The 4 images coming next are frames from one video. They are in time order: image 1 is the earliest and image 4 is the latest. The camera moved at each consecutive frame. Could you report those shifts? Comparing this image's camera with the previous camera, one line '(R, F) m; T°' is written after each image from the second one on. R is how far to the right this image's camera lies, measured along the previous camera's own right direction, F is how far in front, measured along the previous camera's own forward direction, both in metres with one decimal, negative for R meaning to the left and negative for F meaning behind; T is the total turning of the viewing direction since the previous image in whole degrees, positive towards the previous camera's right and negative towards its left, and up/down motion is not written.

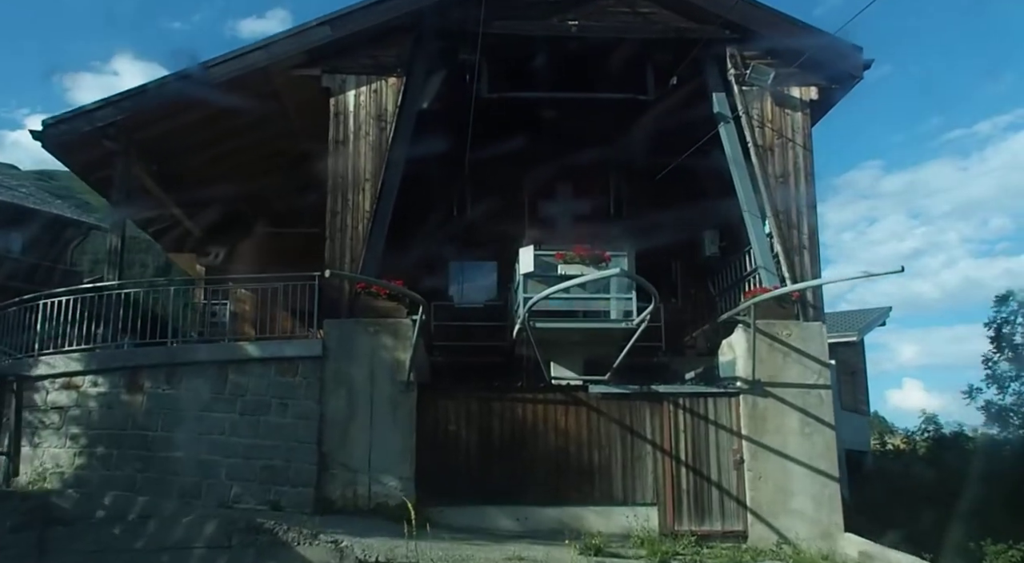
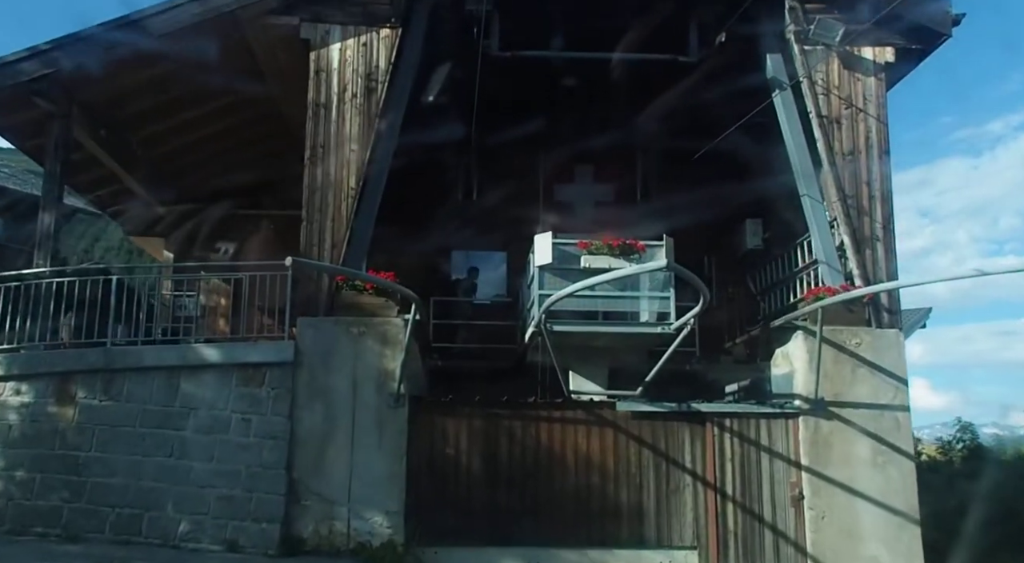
(-0.1, +1.9) m; 0°
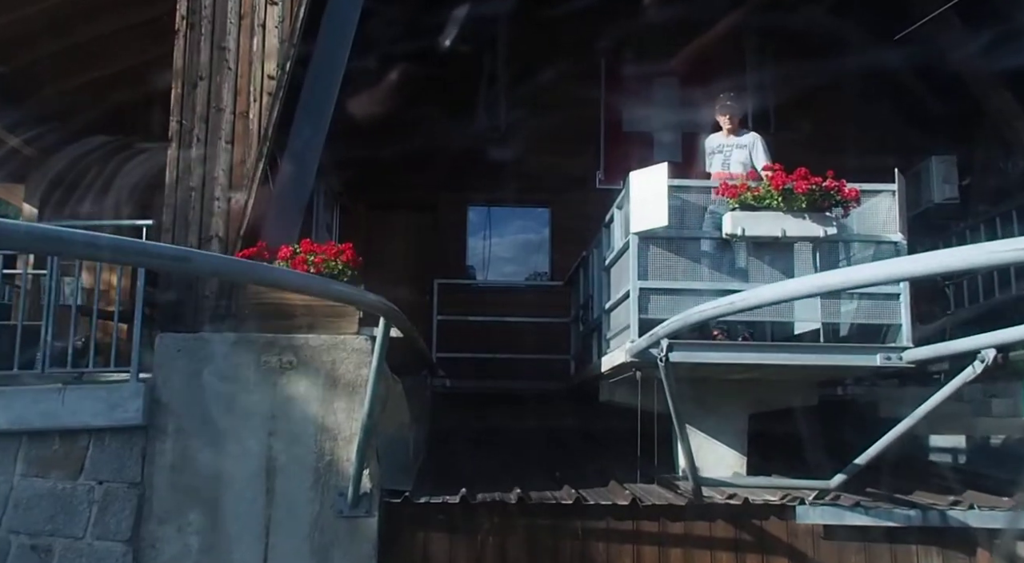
(-0.3, +4.6) m; -1°
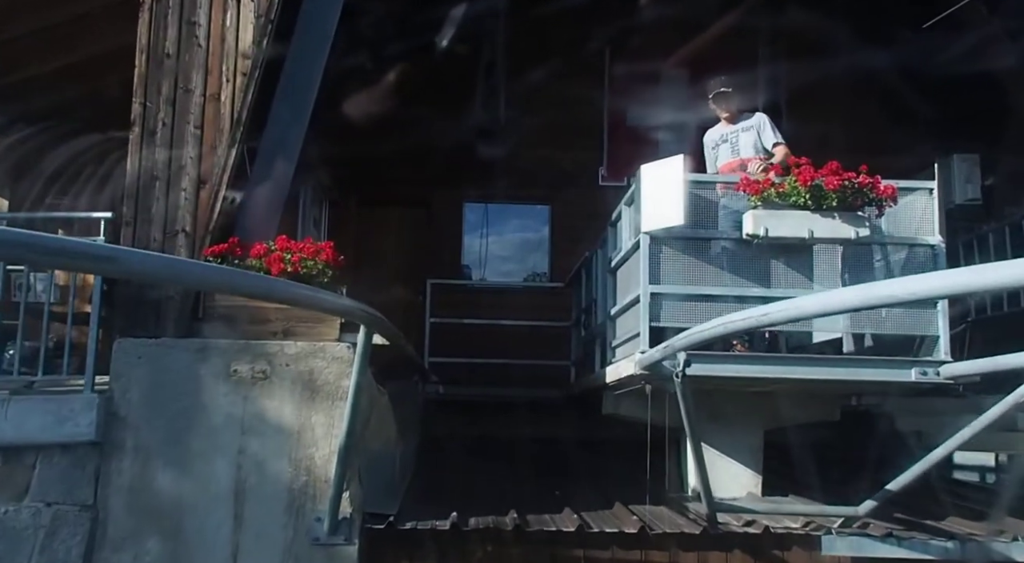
(0.0, +0.4) m; 0°
